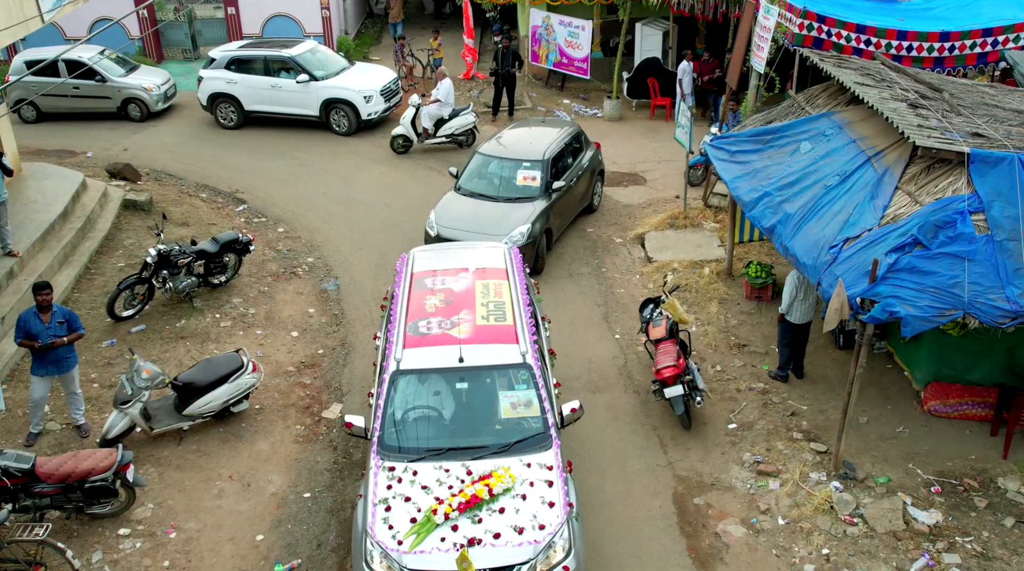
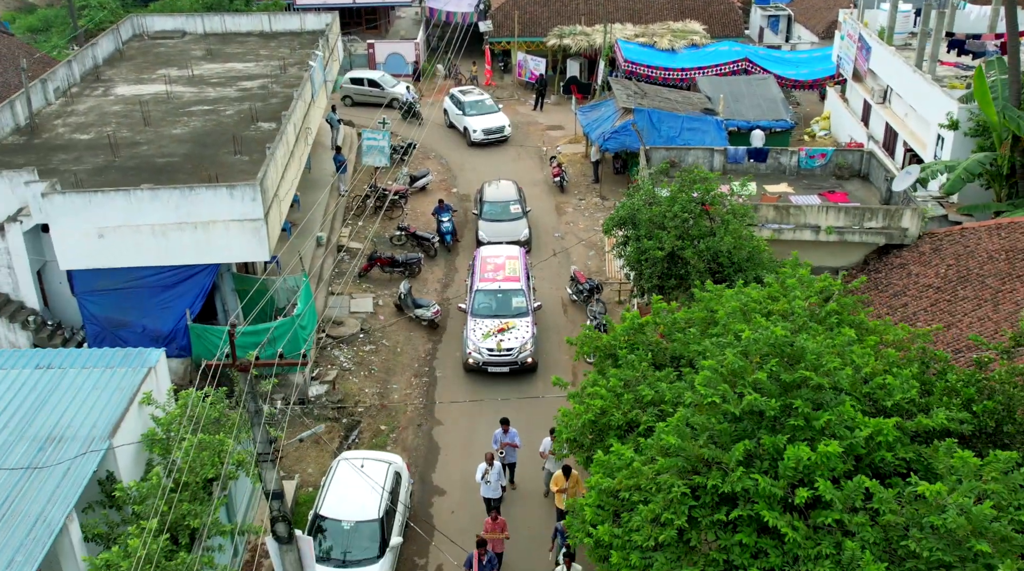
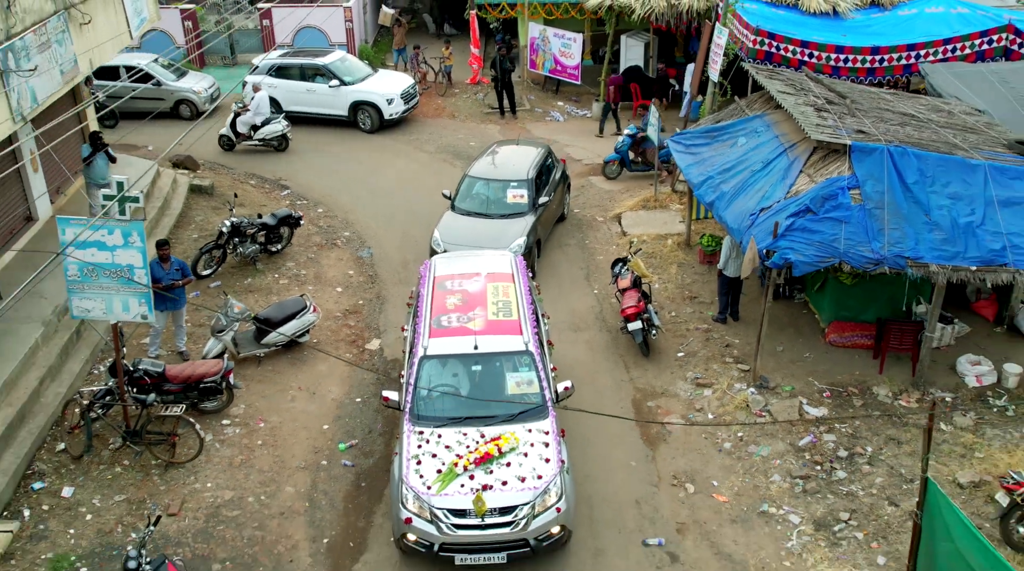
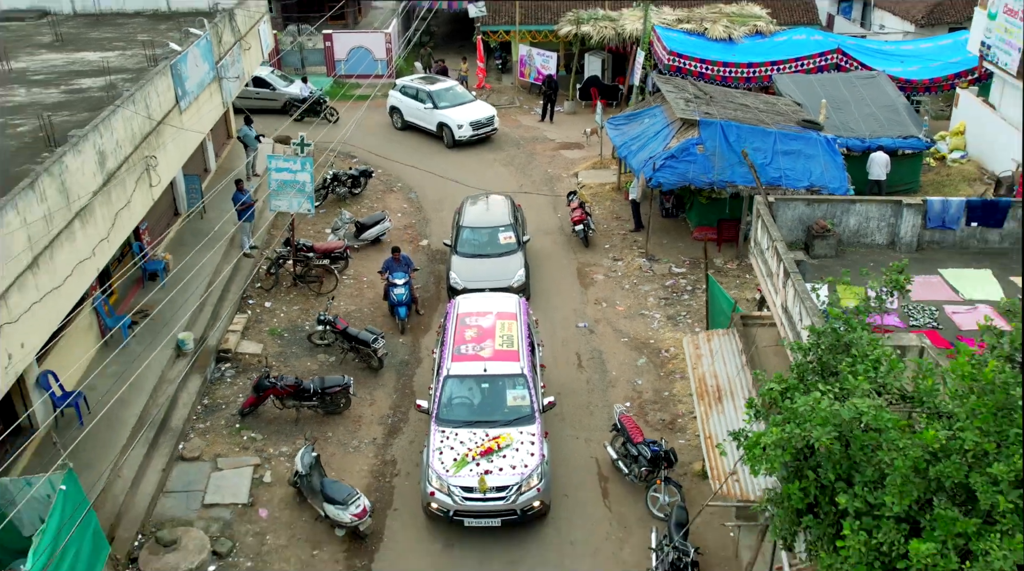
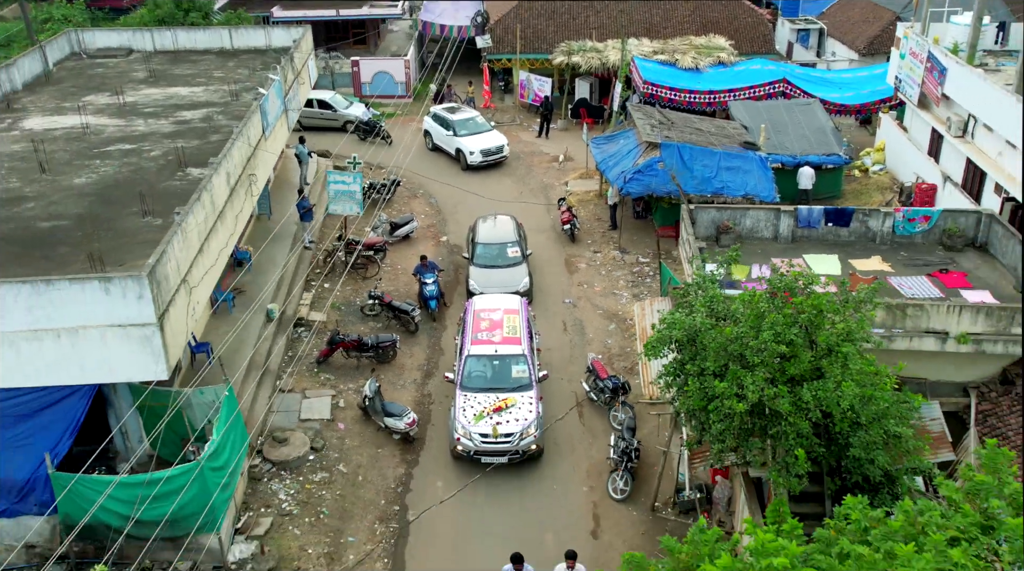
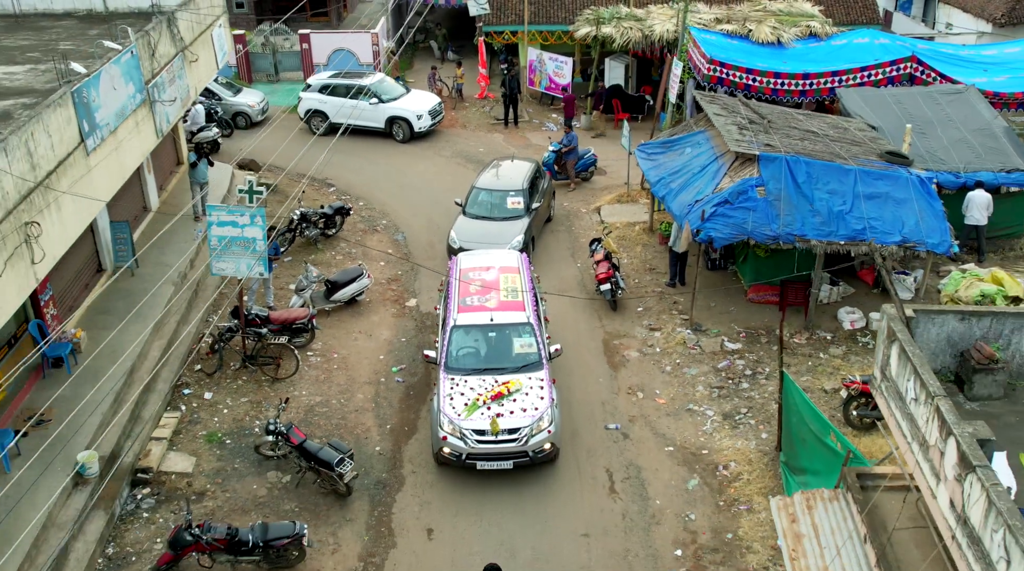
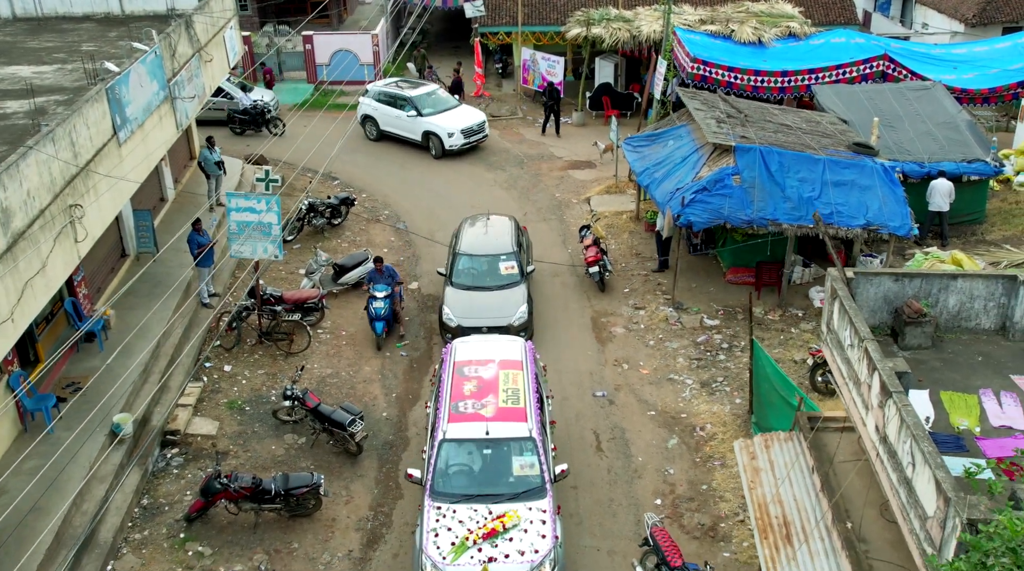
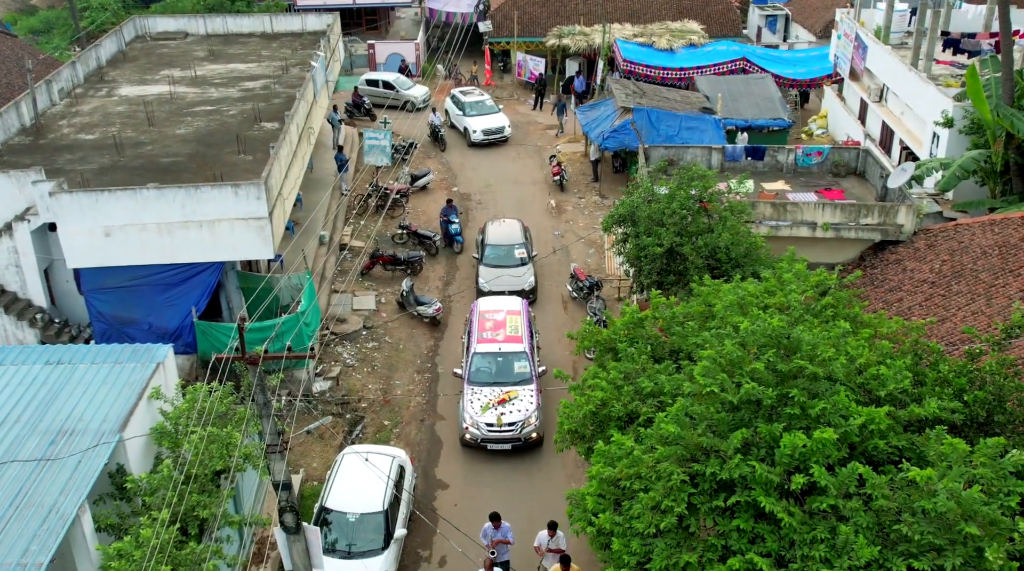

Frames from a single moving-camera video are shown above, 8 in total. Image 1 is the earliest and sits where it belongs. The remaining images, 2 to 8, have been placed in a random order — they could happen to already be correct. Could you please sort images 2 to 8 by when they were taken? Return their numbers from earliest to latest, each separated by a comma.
3, 6, 7, 4, 5, 2, 8
